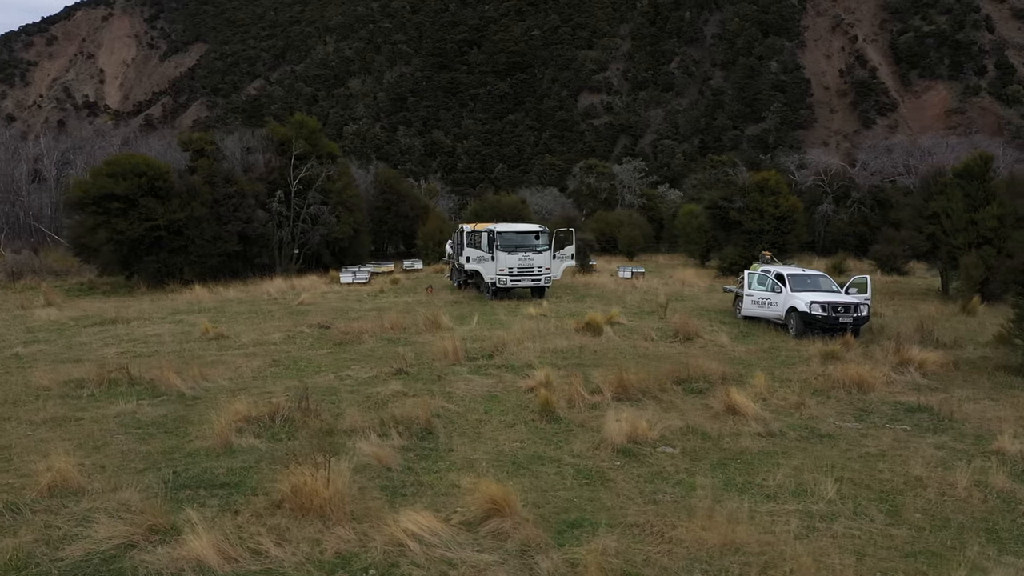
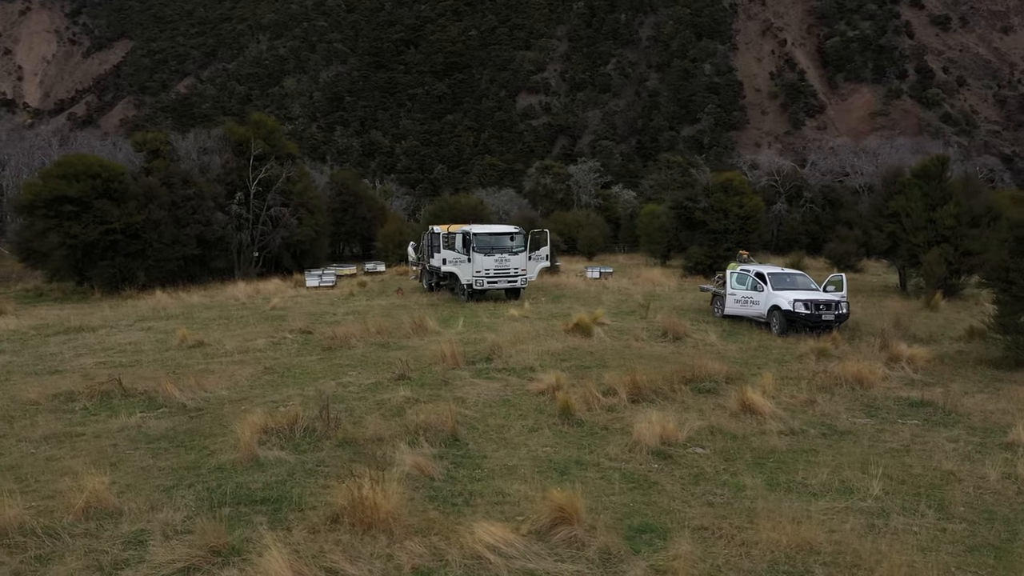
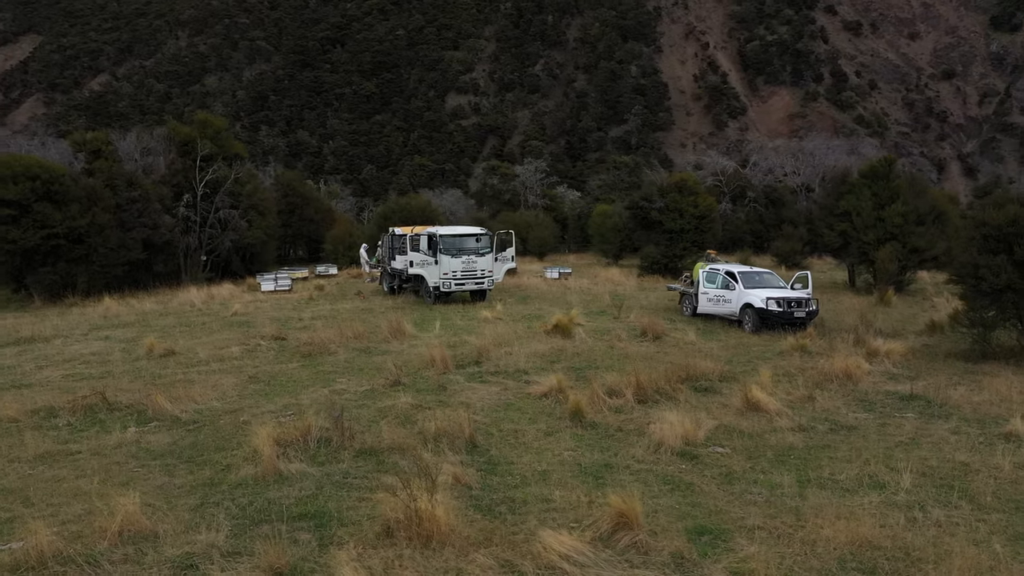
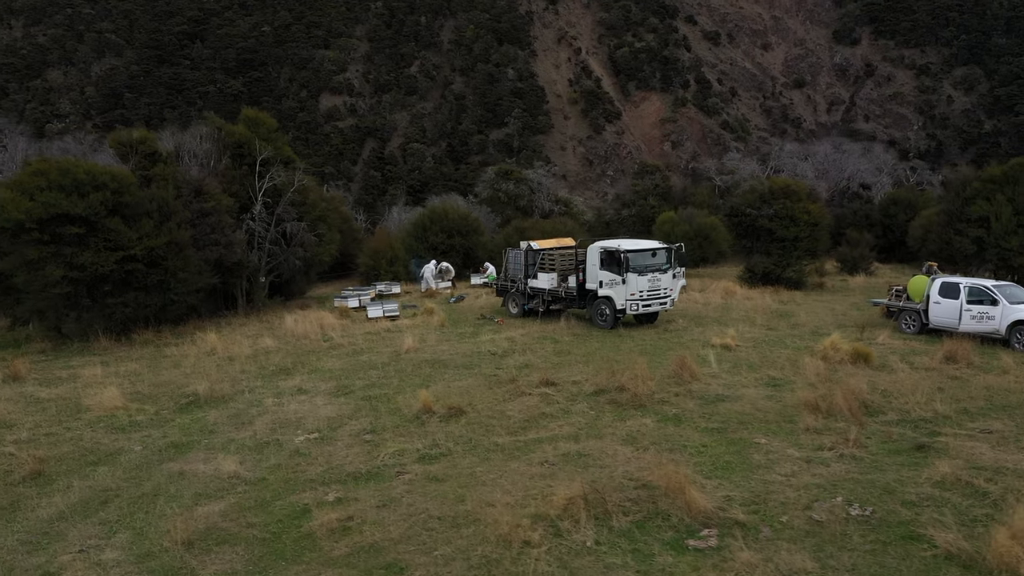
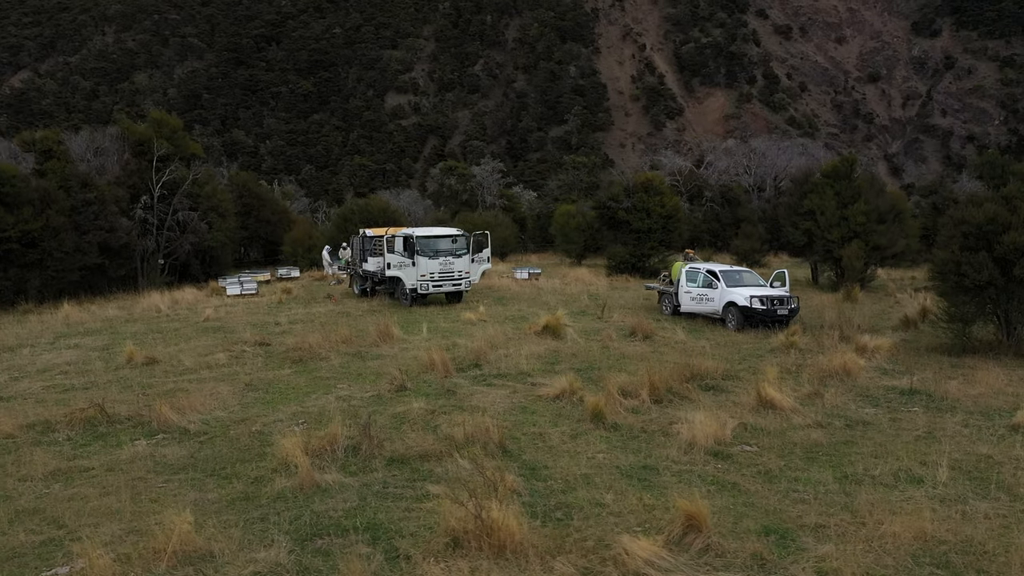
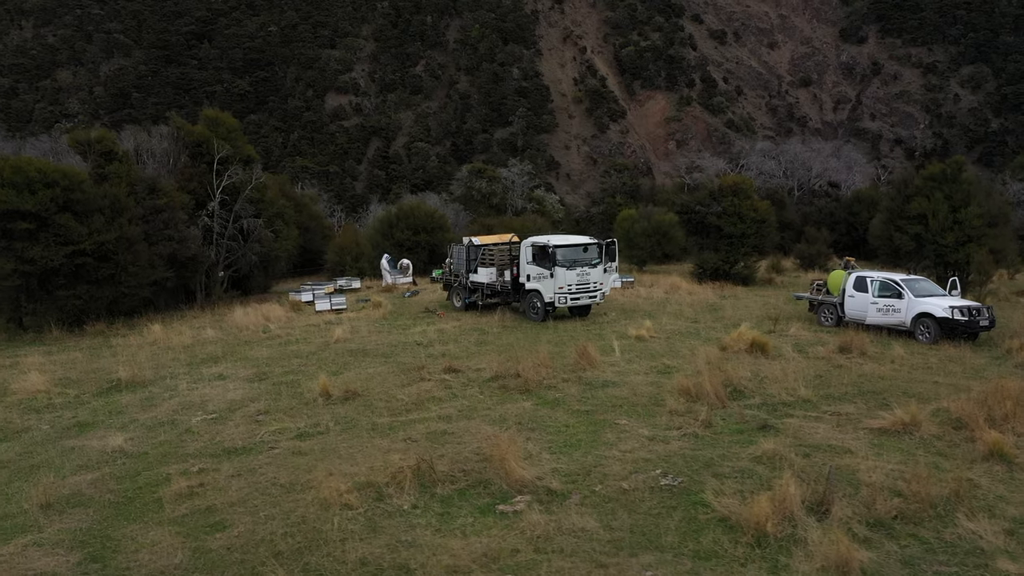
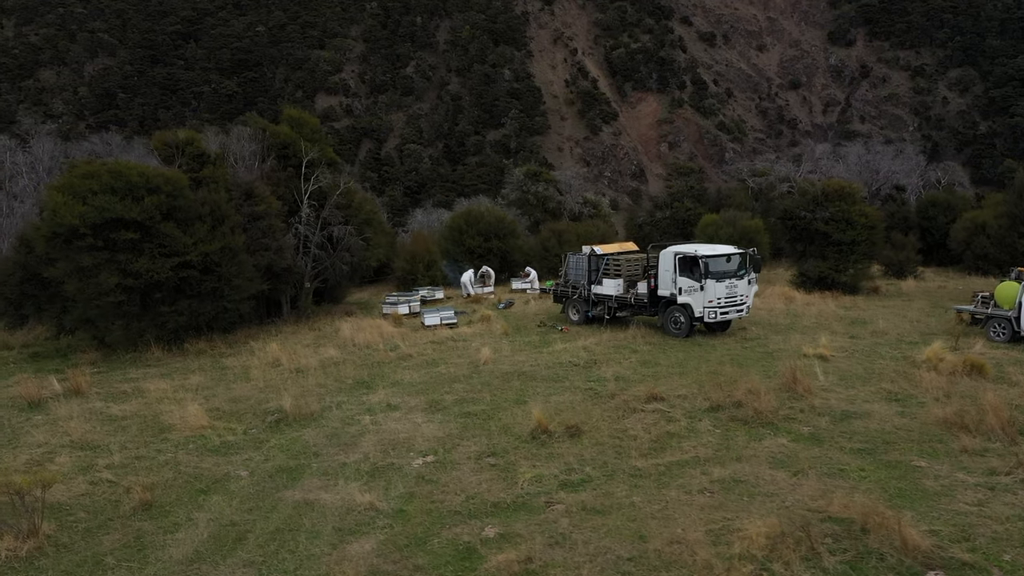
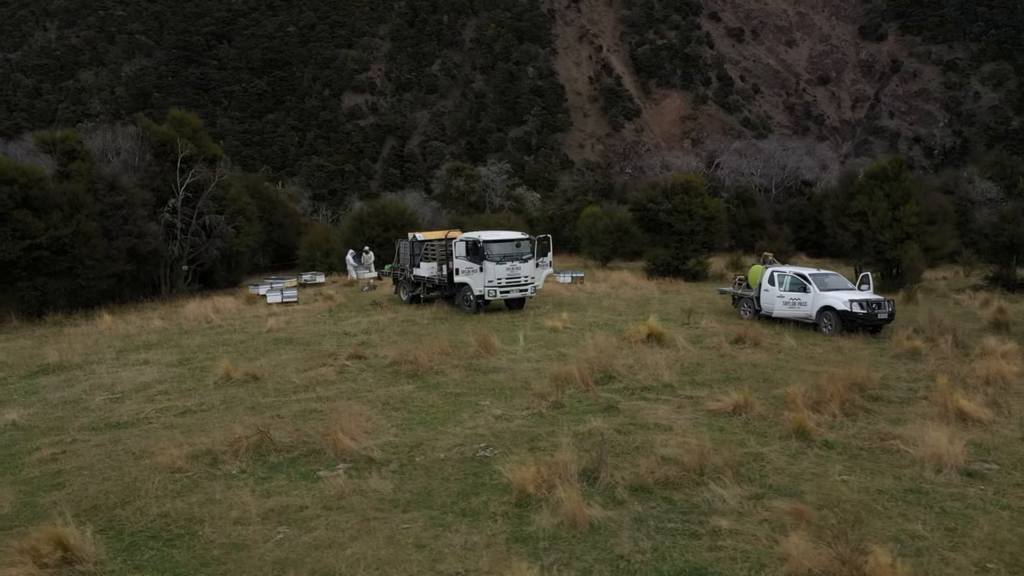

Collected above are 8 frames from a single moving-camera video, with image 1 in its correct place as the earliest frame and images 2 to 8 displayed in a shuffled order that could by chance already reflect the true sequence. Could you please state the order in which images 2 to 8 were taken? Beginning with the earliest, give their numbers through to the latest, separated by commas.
2, 3, 5, 8, 6, 4, 7
